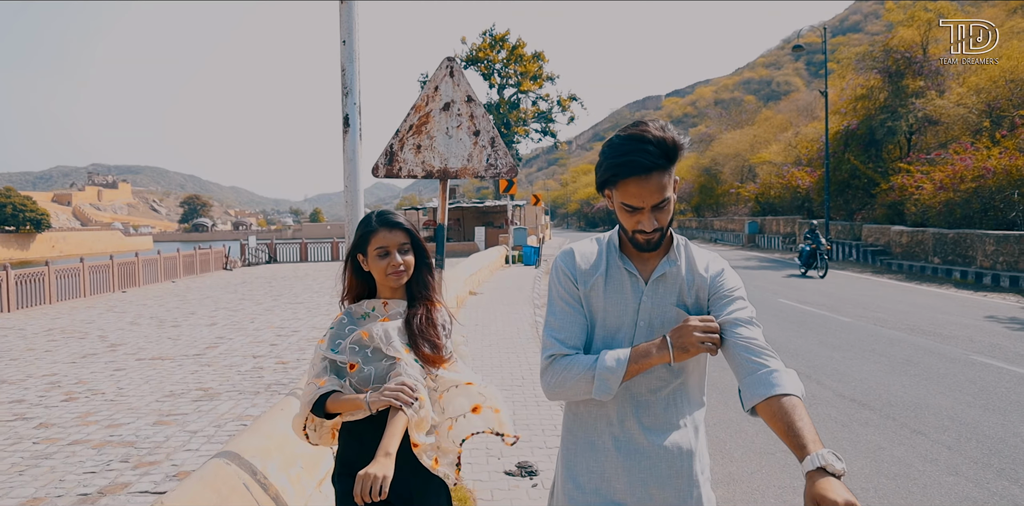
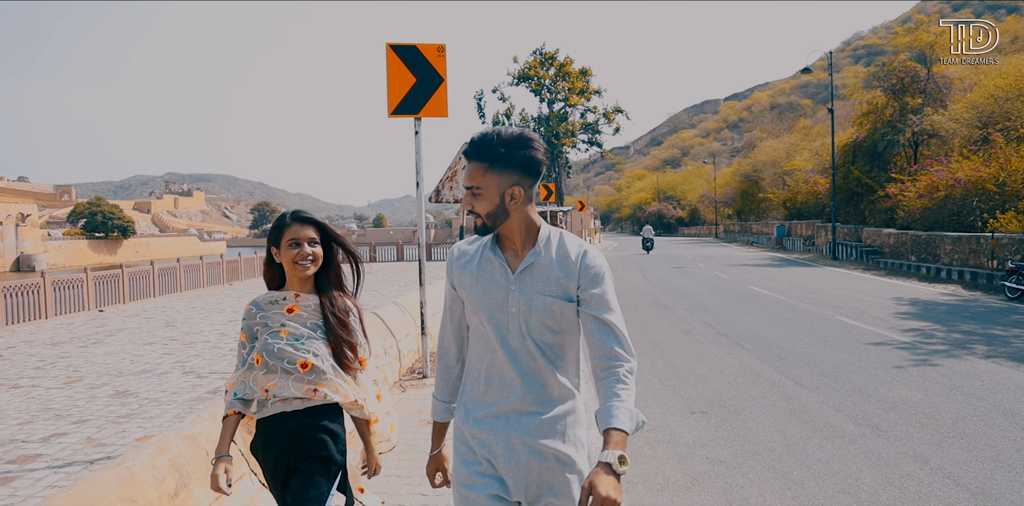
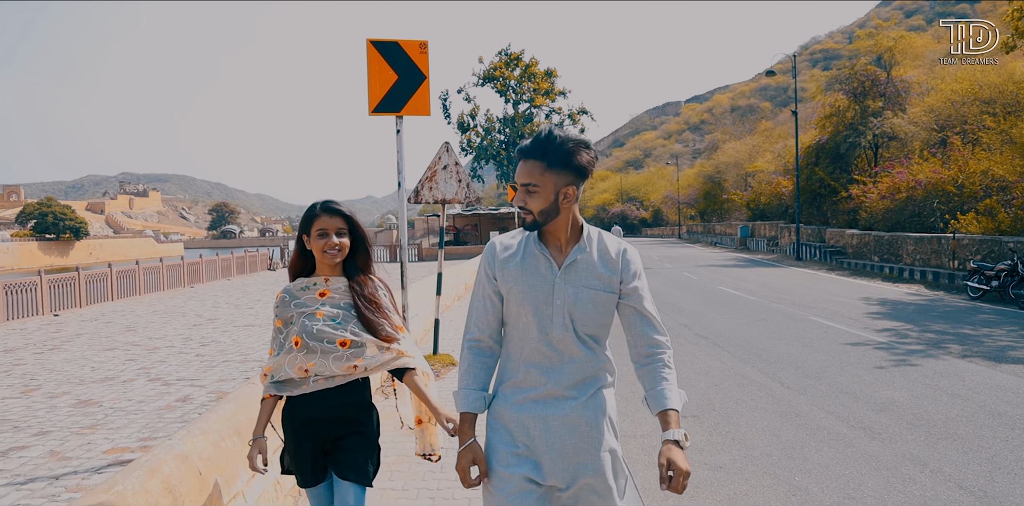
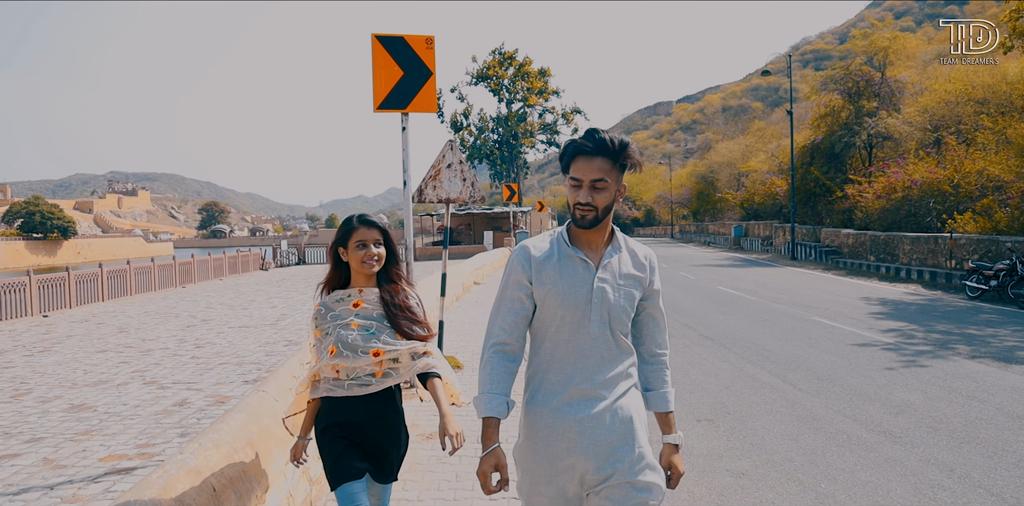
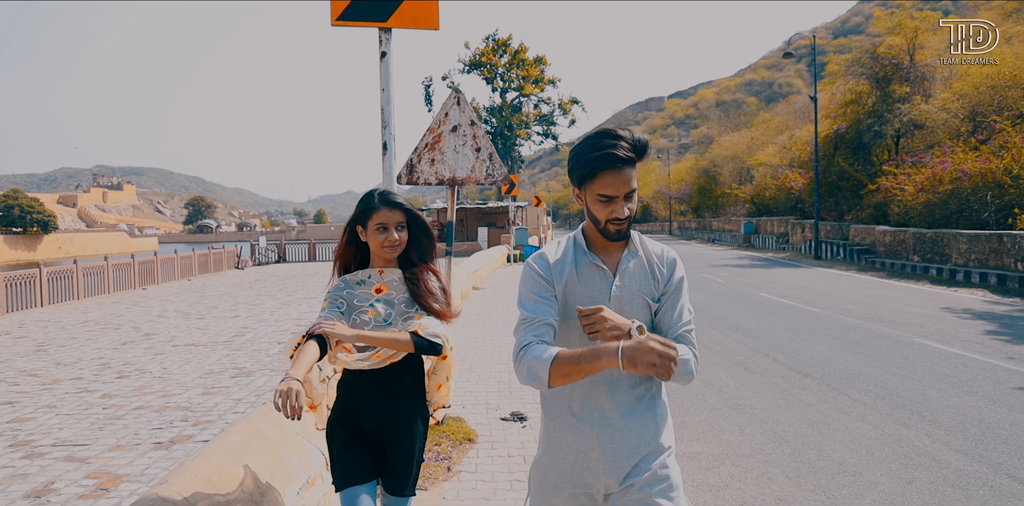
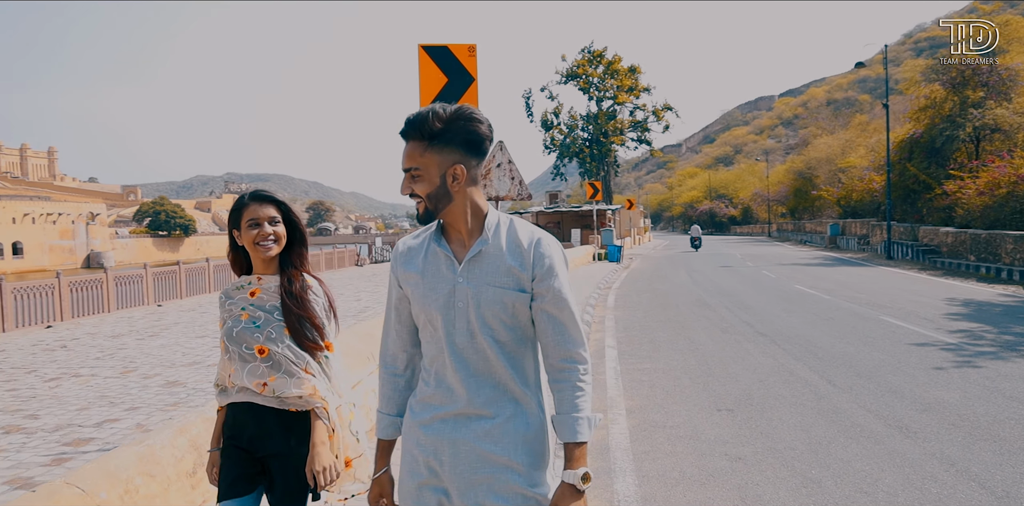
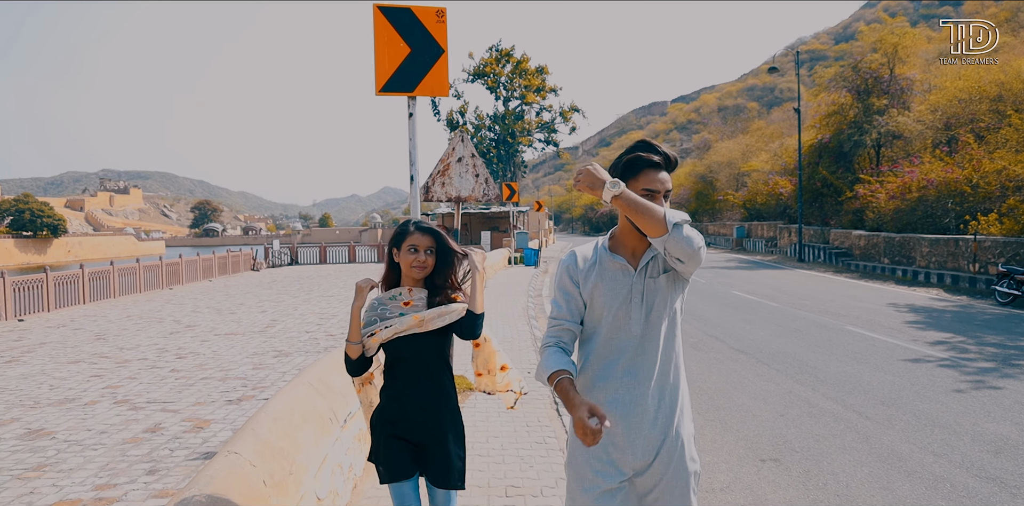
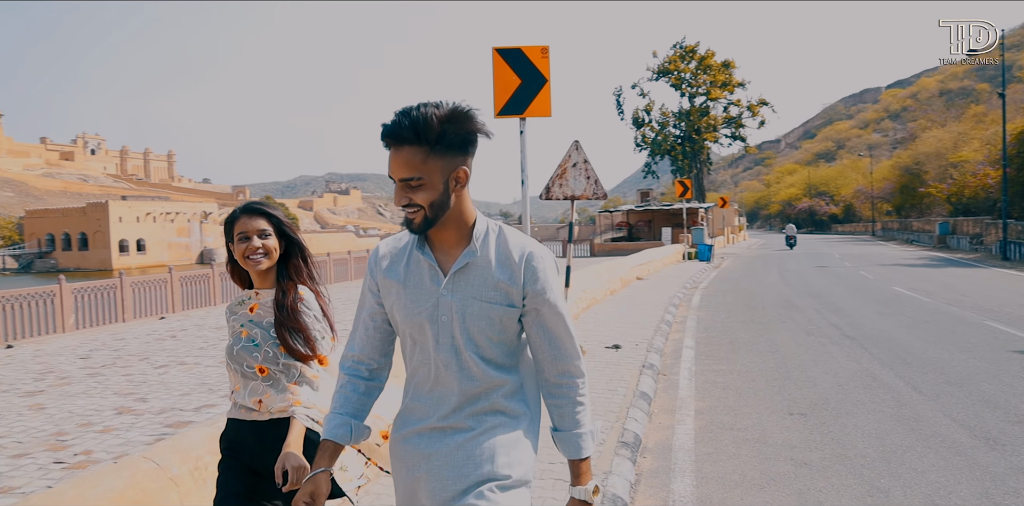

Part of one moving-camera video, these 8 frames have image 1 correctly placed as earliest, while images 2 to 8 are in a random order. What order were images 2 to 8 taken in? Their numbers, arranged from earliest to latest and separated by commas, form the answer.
5, 7, 4, 3, 2, 6, 8
